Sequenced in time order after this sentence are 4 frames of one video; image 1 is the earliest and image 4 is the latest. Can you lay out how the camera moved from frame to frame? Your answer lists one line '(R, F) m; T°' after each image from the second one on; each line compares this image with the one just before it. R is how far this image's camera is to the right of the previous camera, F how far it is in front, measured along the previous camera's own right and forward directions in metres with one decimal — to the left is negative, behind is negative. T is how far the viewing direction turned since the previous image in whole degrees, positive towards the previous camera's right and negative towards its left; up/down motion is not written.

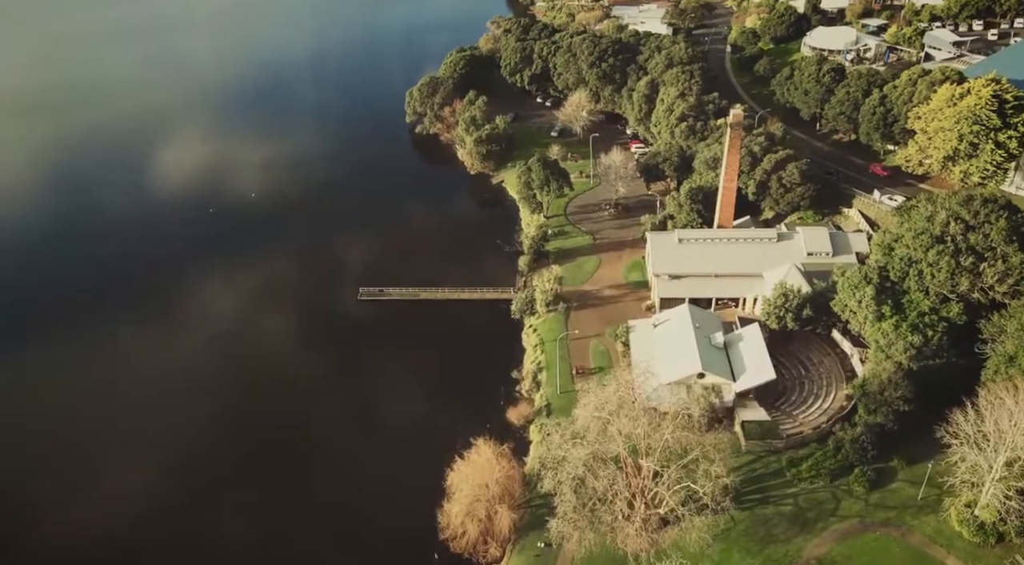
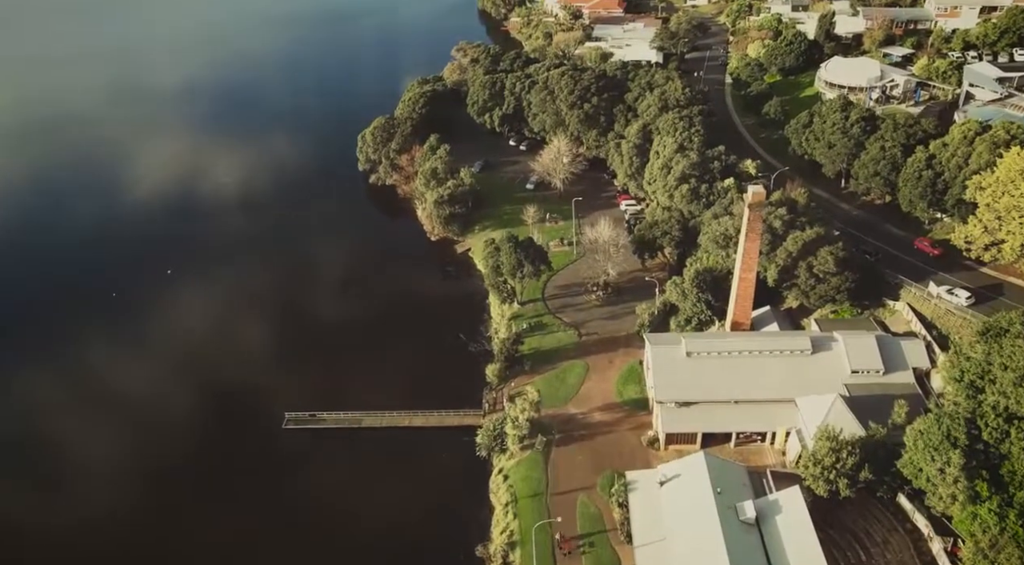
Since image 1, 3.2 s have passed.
(+1.5, +15.5) m; +1°
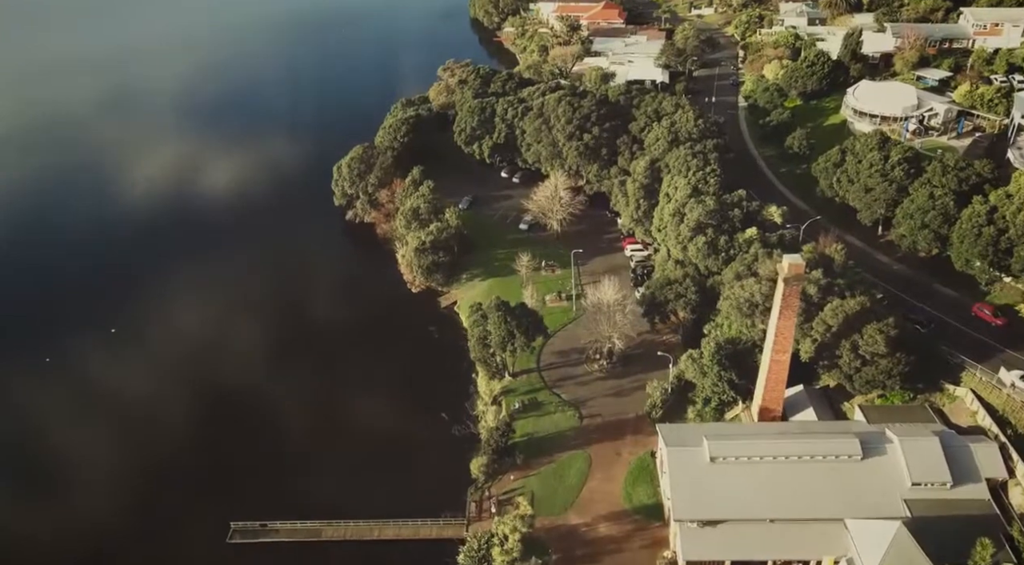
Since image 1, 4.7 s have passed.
(+0.6, +9.6) m; 0°
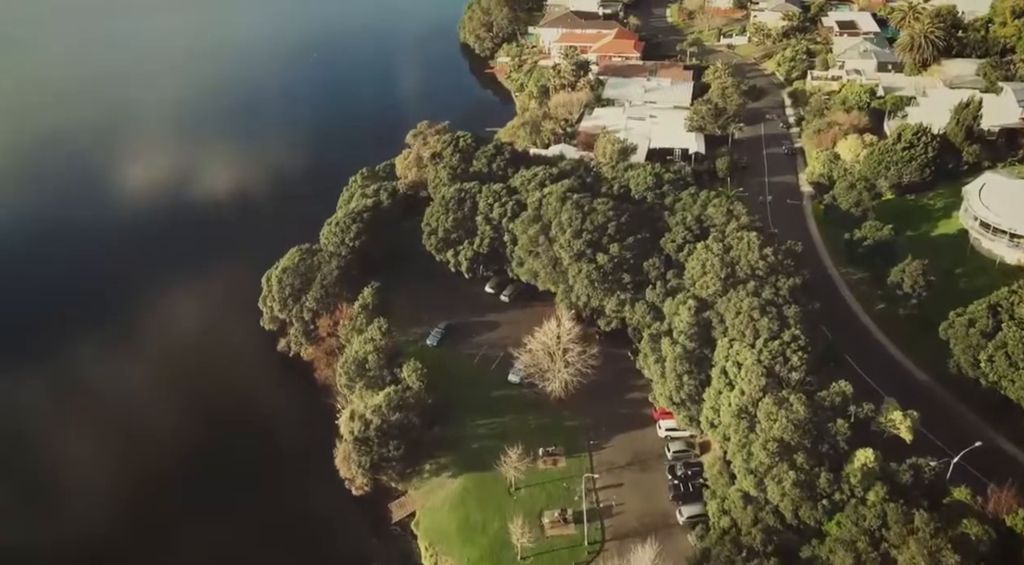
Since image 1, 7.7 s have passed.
(+1.3, +23.2) m; 0°
